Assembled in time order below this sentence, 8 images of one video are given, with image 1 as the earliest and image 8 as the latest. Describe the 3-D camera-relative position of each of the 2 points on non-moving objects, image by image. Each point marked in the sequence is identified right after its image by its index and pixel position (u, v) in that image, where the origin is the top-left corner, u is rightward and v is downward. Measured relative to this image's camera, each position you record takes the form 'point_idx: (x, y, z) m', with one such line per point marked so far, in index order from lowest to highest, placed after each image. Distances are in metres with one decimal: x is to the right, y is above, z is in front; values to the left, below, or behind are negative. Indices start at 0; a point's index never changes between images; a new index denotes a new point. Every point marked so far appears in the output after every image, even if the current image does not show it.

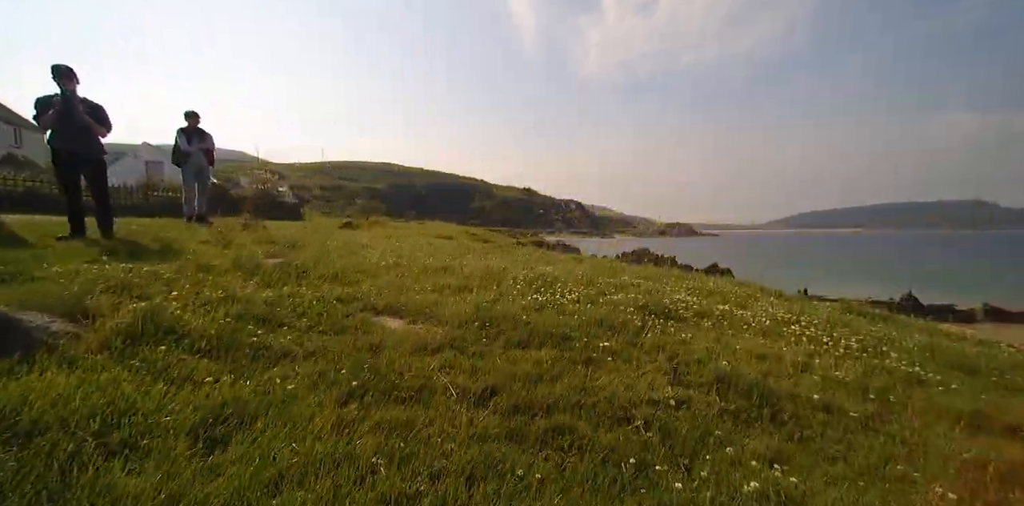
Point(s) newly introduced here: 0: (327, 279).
0: (-2.0, -0.3, +4.7) m
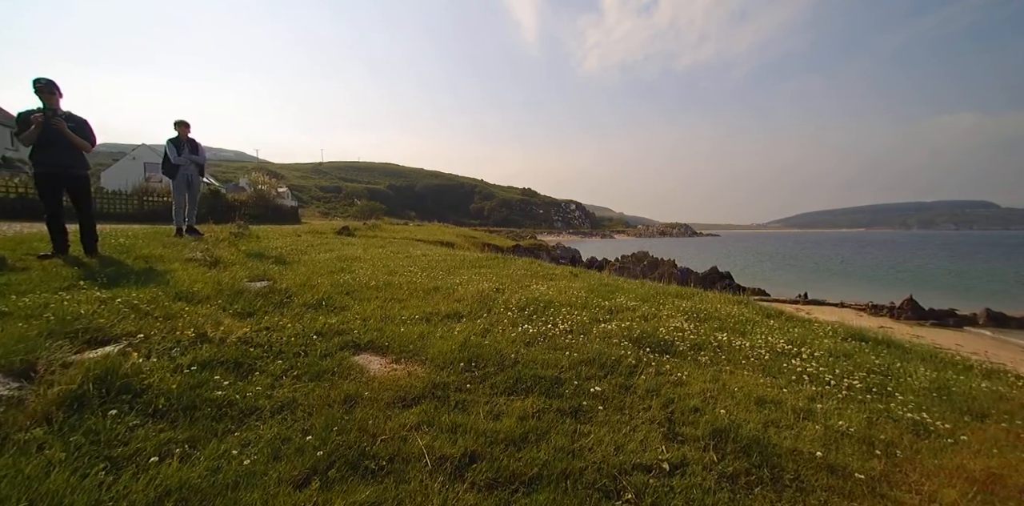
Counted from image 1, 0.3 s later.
0: (-2.1, -0.5, +4.5) m
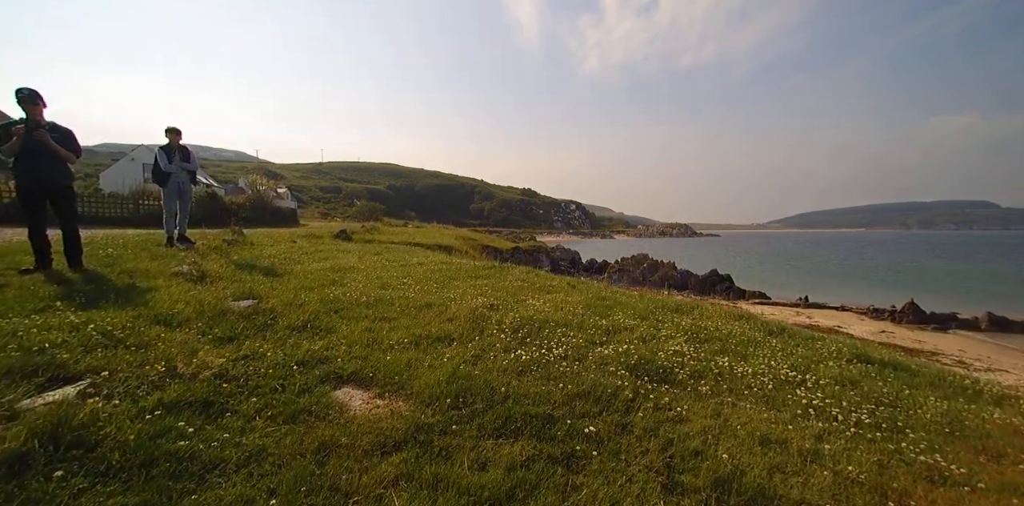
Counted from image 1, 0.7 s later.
0: (-2.1, -0.7, +4.3) m
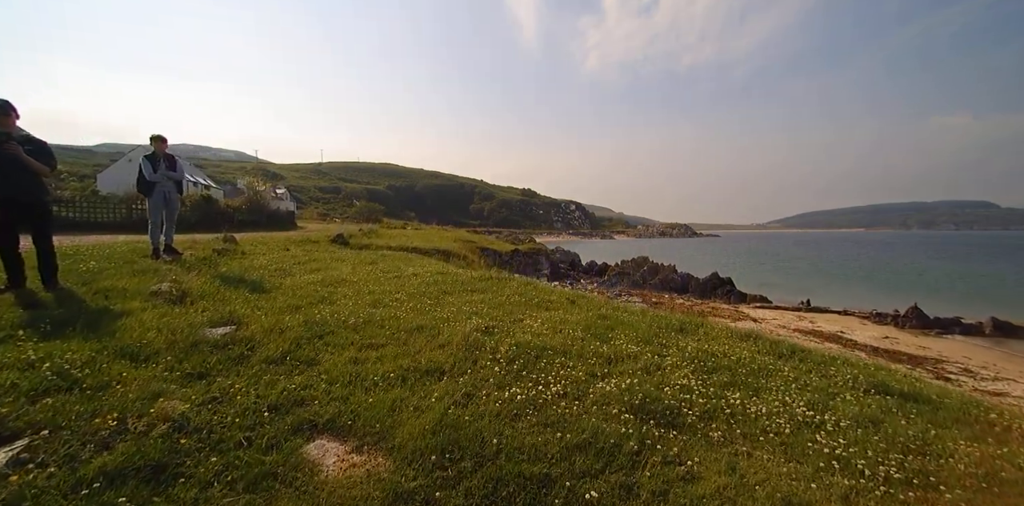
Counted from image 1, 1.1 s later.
0: (-2.2, -1.0, +4.0) m
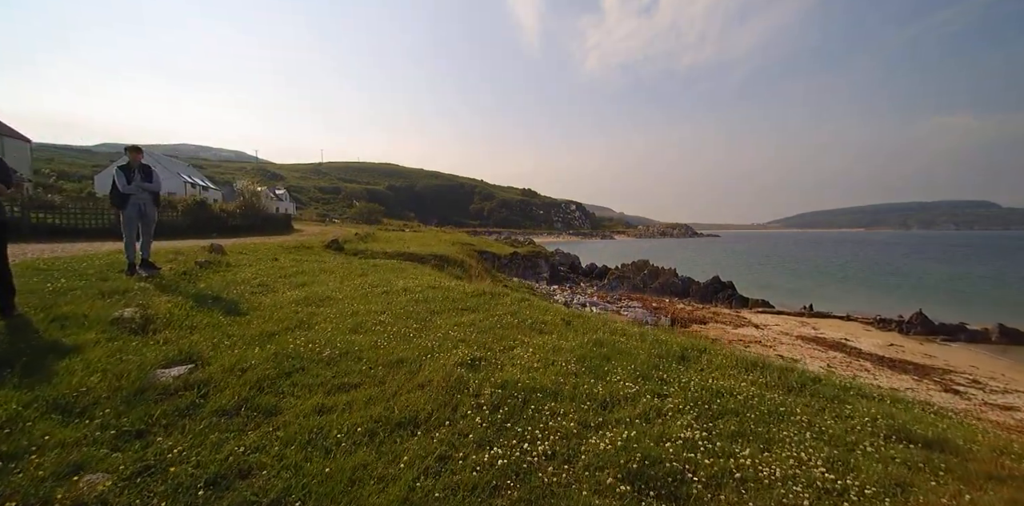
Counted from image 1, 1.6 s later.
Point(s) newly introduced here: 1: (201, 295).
0: (-2.3, -1.3, +3.6) m
1: (-5.6, -0.7, +8.0) m
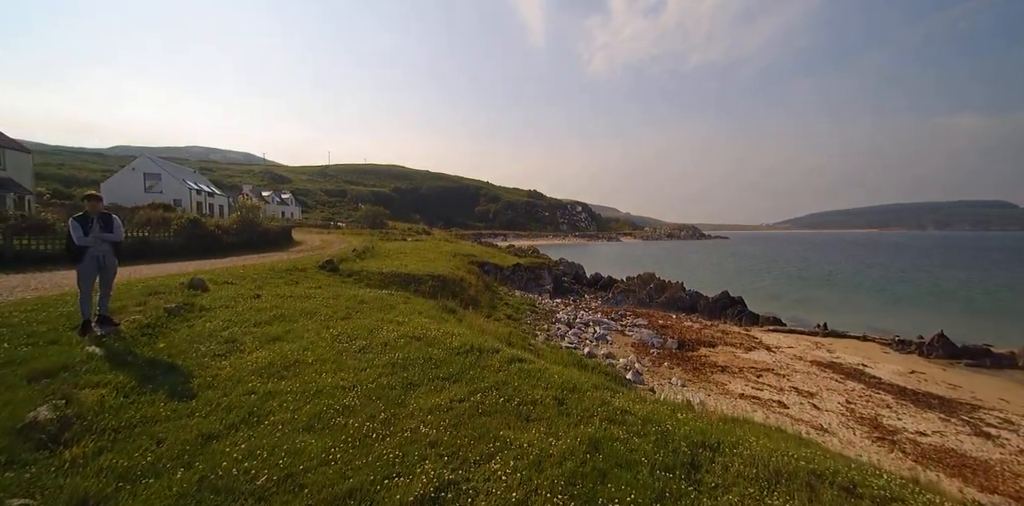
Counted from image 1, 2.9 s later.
0: (-2.6, -2.3, +2.7) m
1: (-5.8, -1.8, +7.2) m
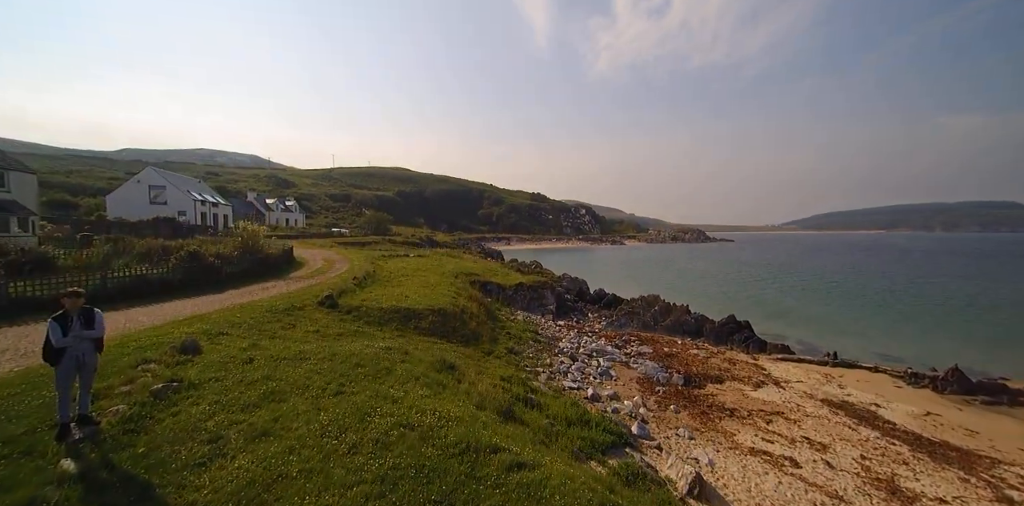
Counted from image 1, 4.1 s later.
0: (-2.7, -4.1, +2.3) m
1: (-5.9, -3.6, +6.8) m
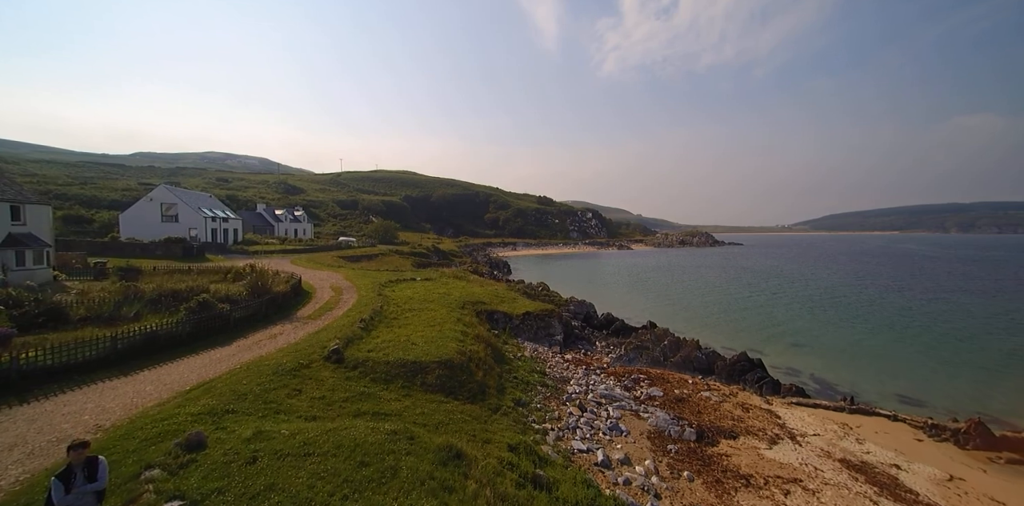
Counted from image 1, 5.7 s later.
0: (-2.6, -6.8, +2.0) m
1: (-5.7, -6.3, +6.6) m
